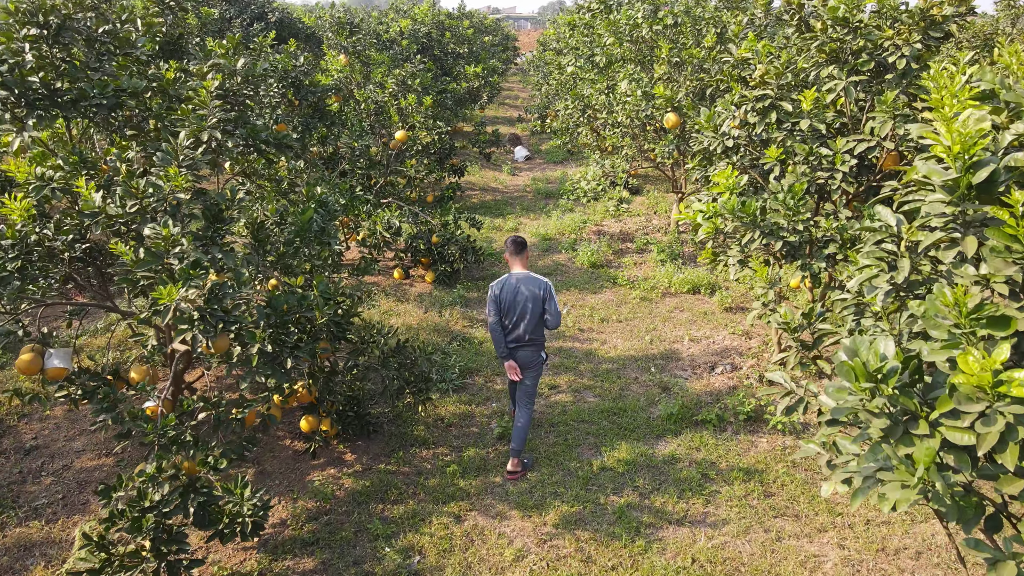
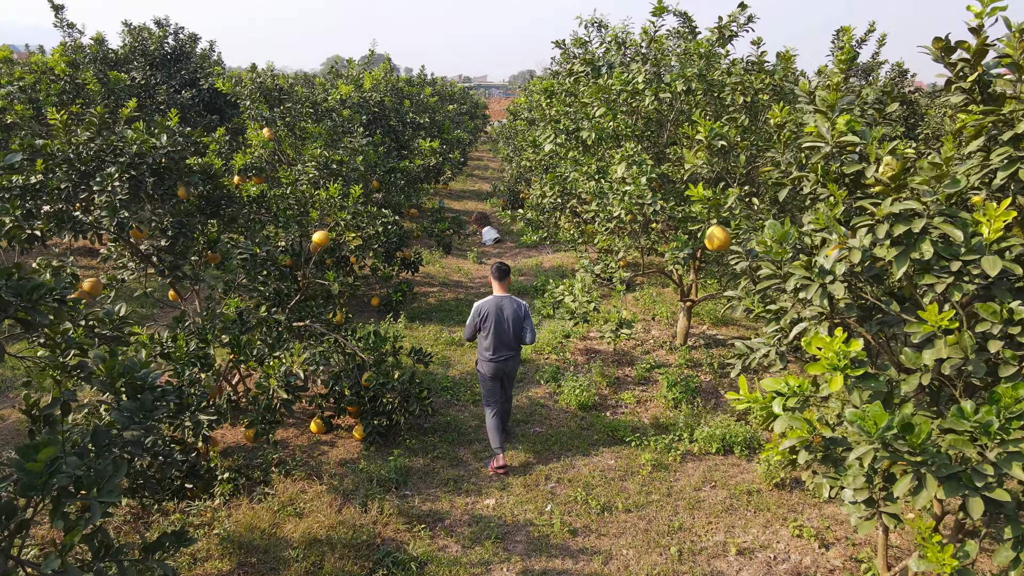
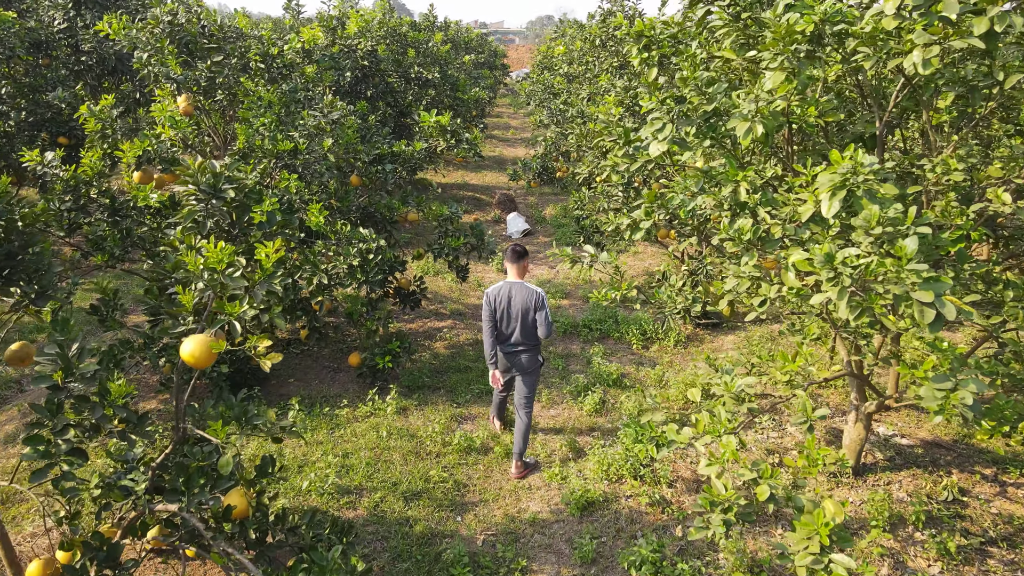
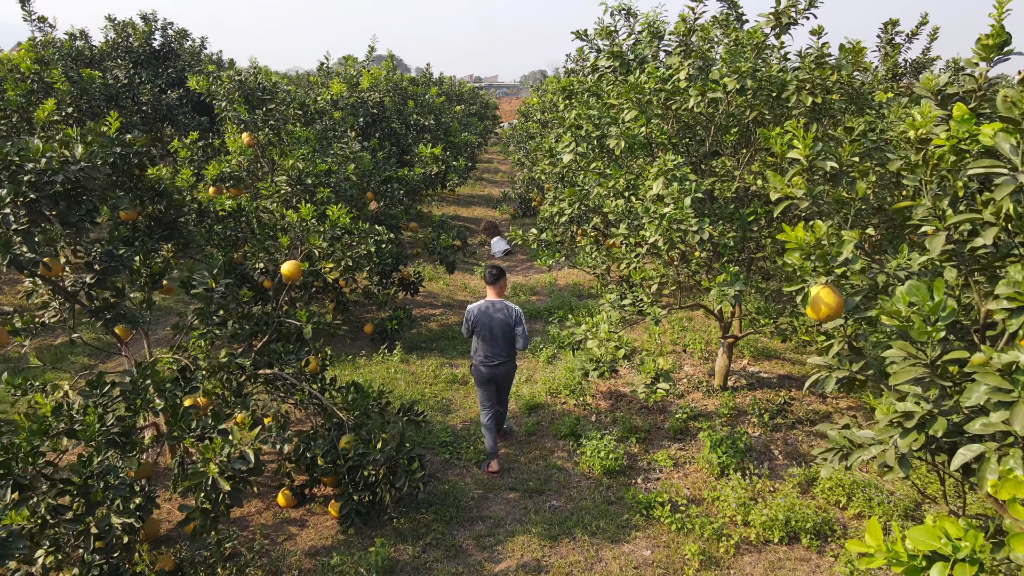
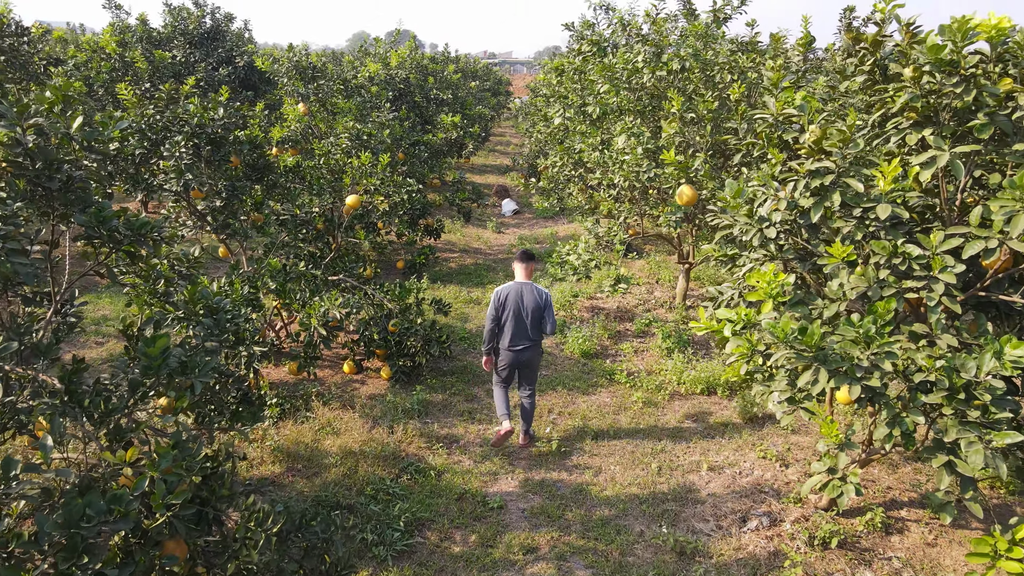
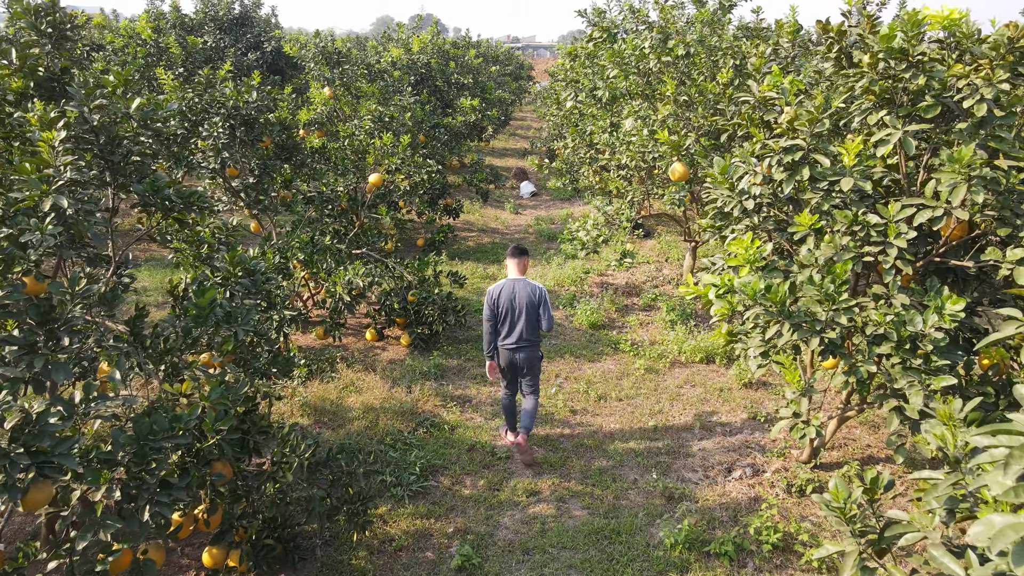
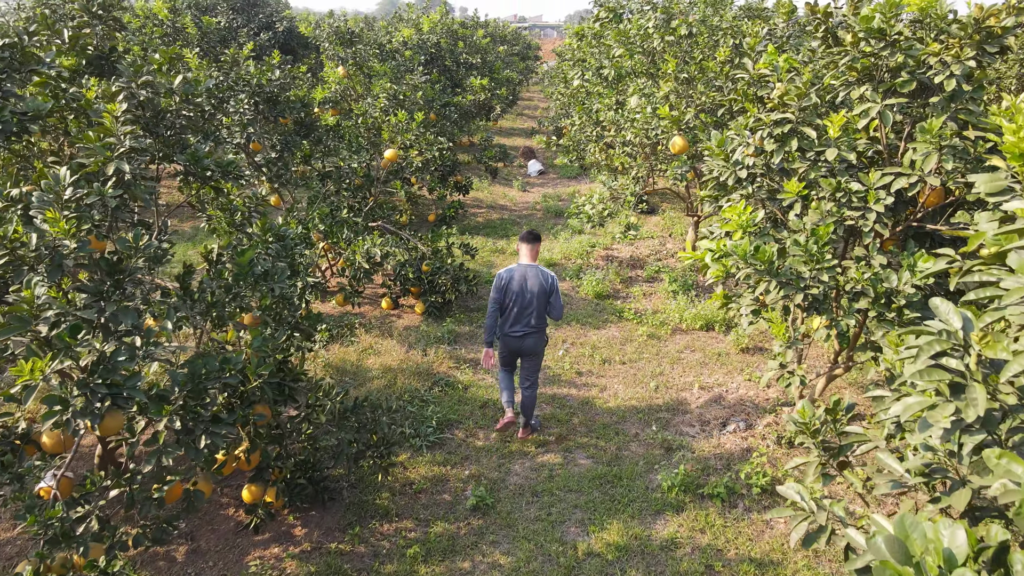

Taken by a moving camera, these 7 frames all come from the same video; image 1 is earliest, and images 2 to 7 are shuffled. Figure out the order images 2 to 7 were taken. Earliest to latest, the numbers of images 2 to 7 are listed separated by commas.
7, 6, 5, 2, 4, 3
